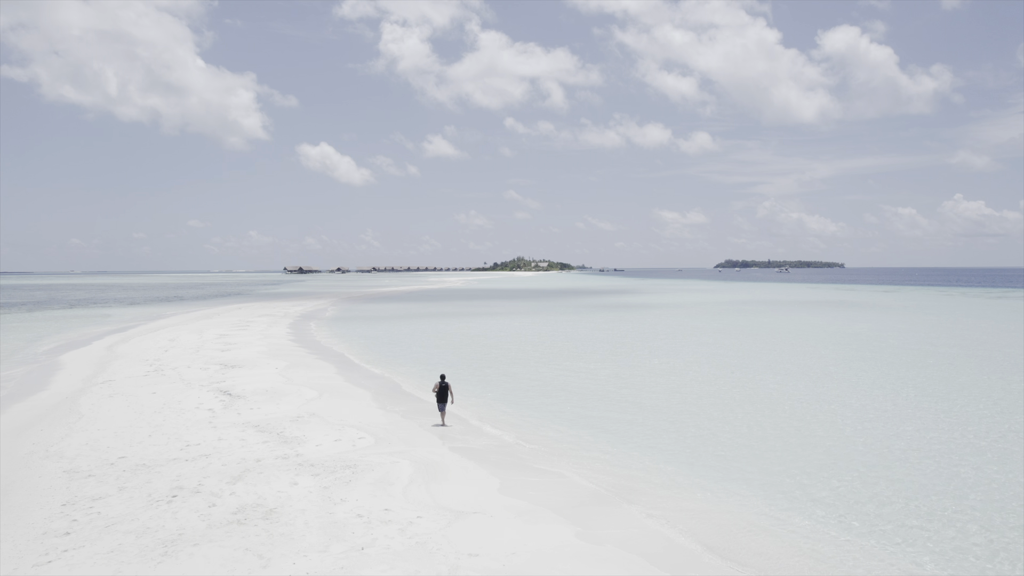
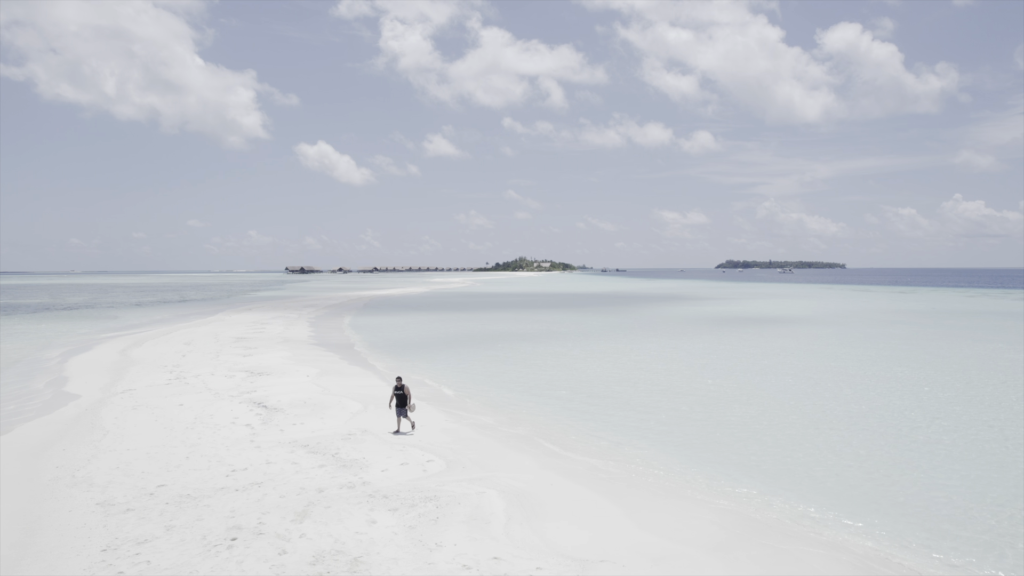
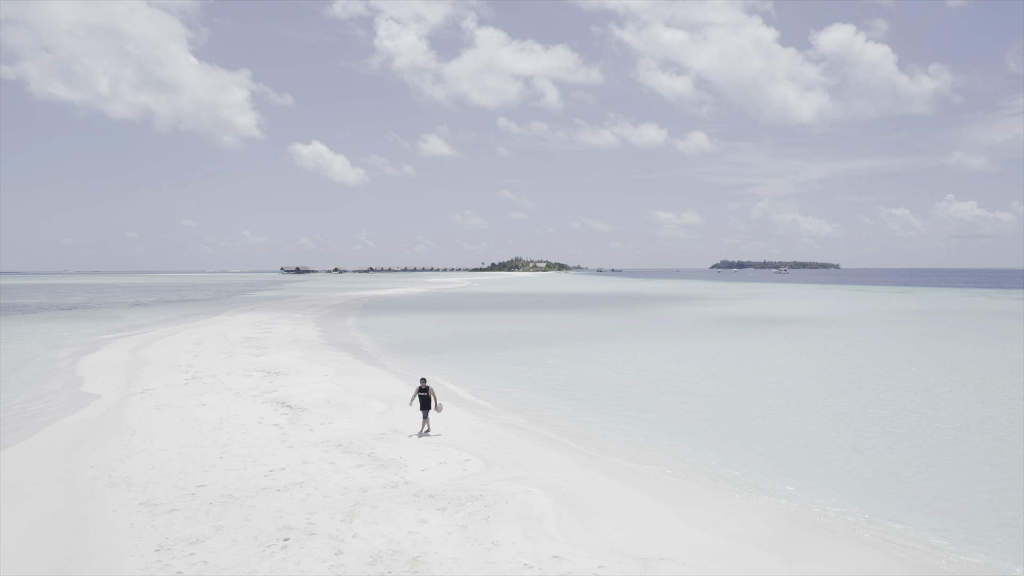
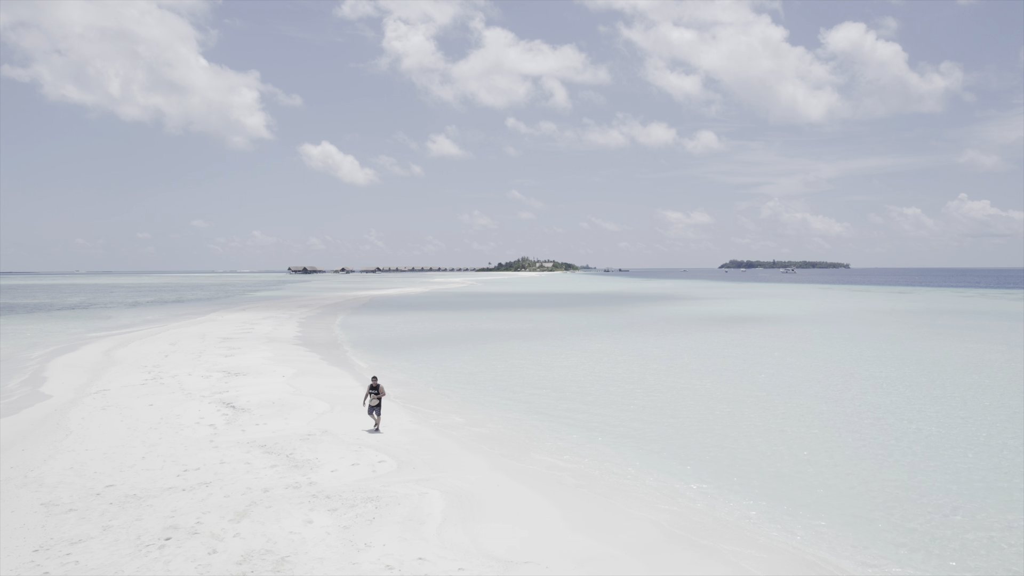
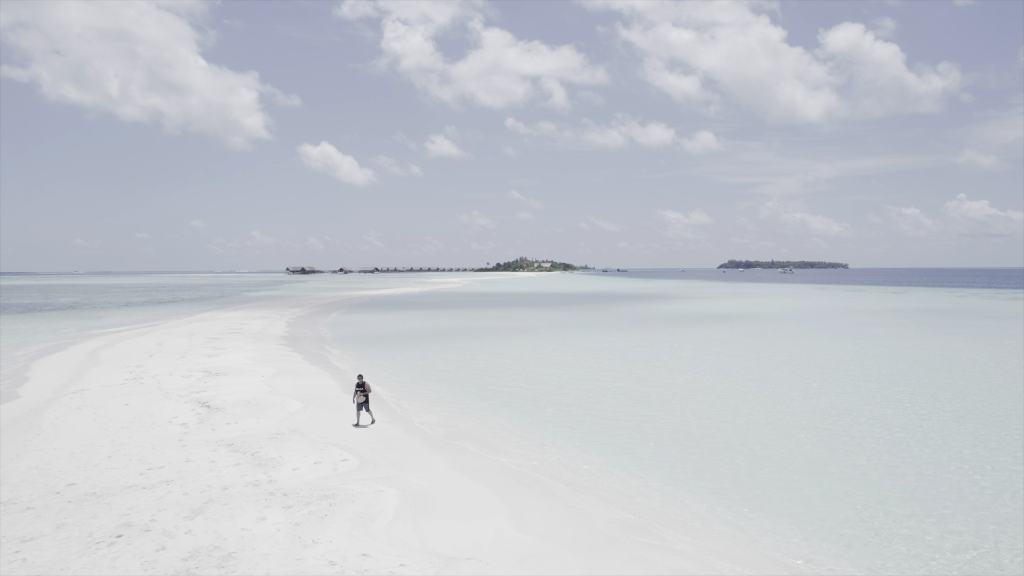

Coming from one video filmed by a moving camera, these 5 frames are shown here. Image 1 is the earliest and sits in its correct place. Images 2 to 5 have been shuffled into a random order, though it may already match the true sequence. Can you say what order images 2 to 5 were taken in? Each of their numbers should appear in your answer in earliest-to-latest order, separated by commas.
5, 4, 2, 3
